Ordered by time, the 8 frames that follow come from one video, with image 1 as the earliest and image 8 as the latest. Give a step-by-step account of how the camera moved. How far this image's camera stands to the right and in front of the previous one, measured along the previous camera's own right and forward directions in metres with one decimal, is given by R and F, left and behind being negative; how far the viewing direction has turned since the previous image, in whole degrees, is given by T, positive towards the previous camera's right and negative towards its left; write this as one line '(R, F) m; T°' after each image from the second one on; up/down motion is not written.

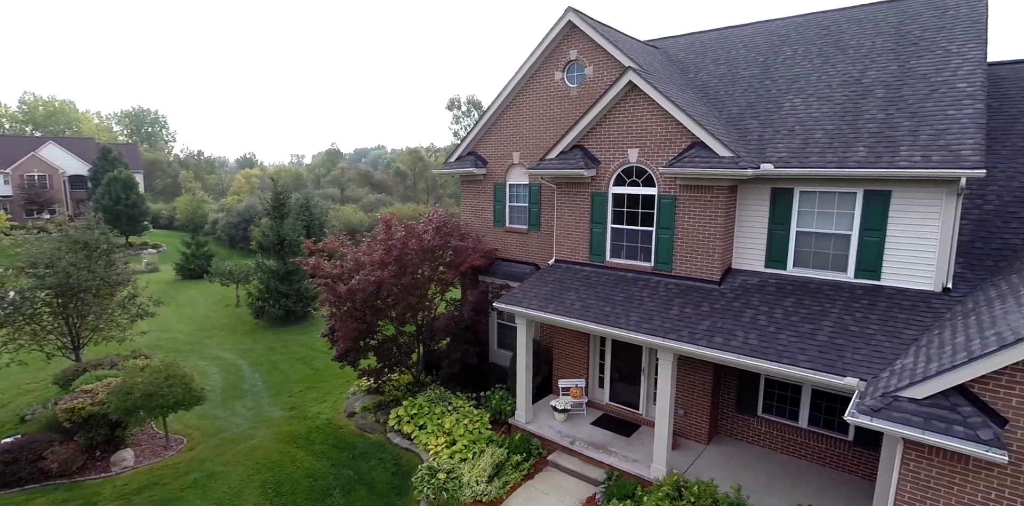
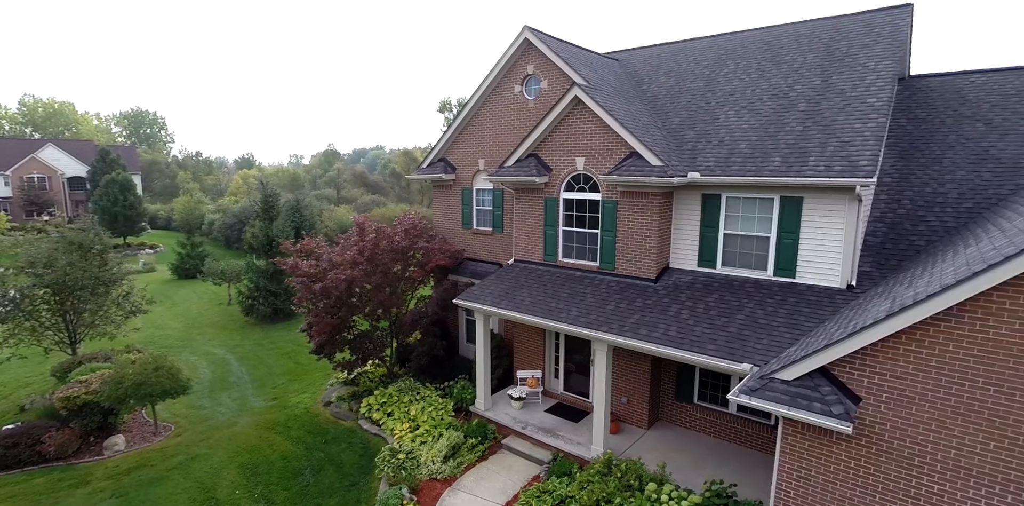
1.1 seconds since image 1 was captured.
(+1.1, -1.0) m; 0°
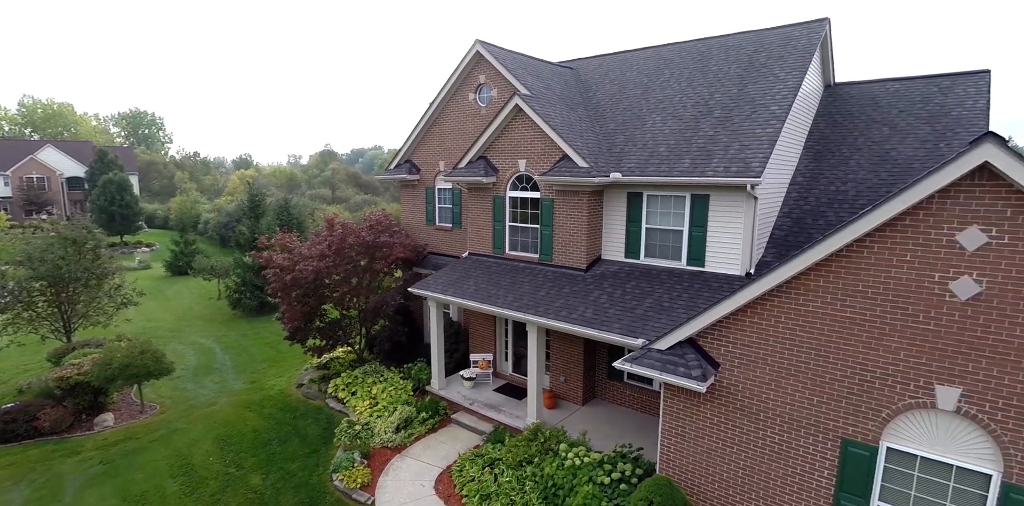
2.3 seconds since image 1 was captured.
(+1.4, -1.3) m; 0°
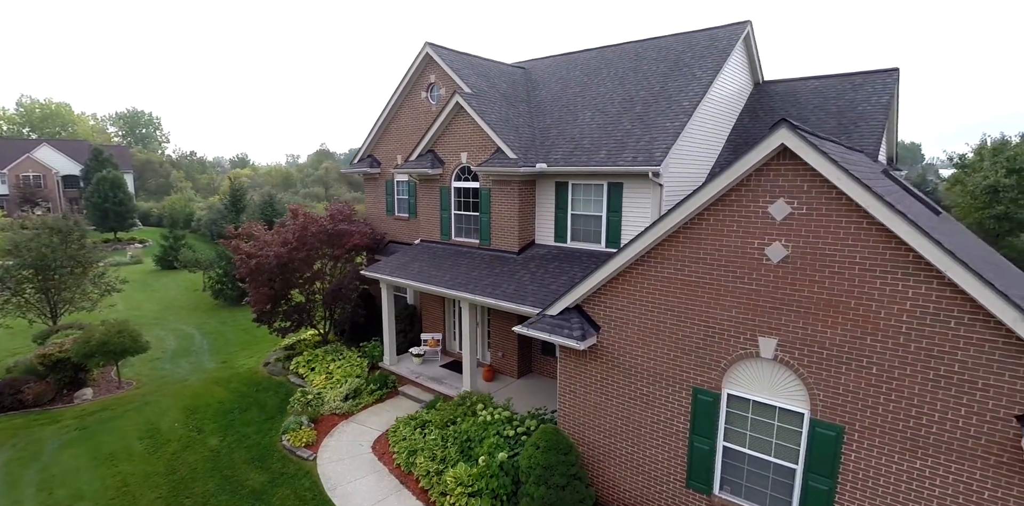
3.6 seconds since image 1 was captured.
(+1.8, -1.2) m; 0°
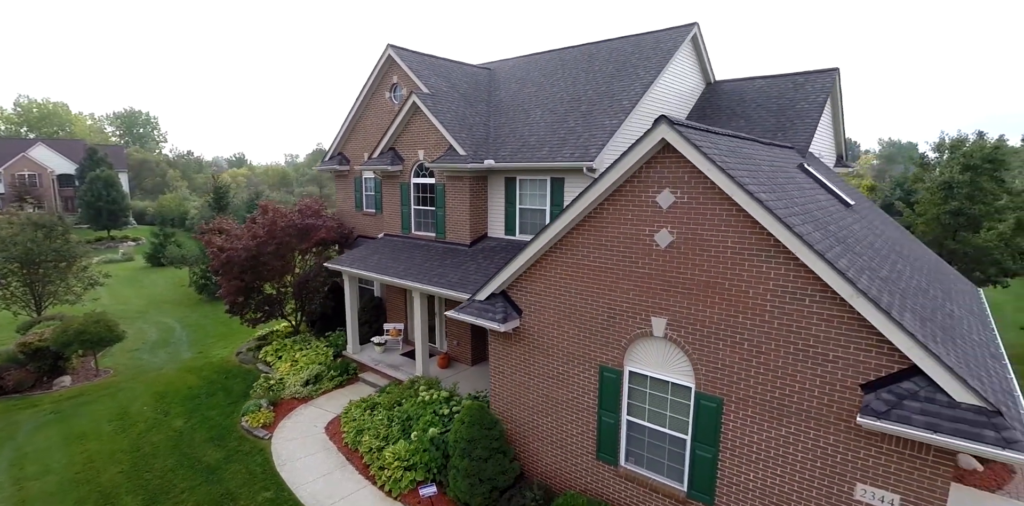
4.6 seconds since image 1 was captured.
(+1.5, -0.7) m; 0°
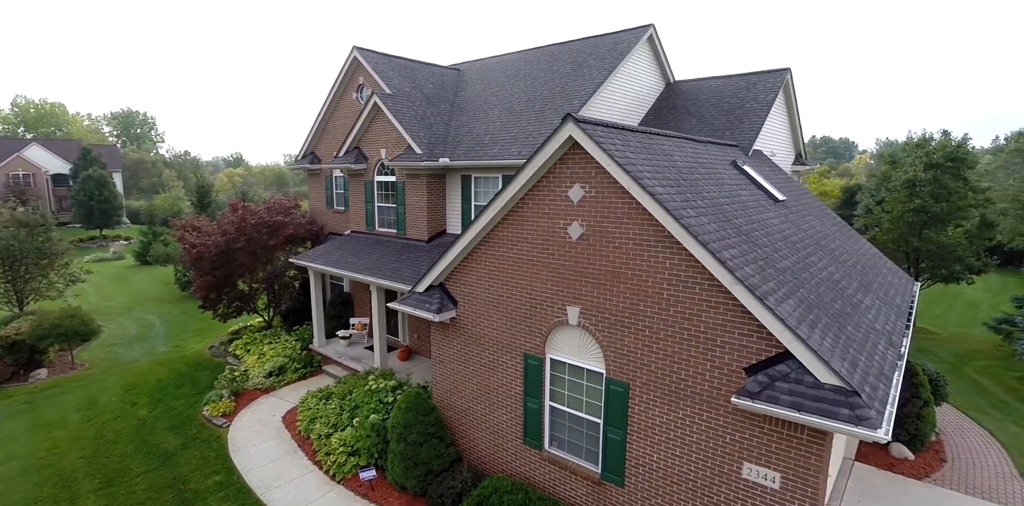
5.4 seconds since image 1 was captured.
(+1.4, -0.4) m; 0°
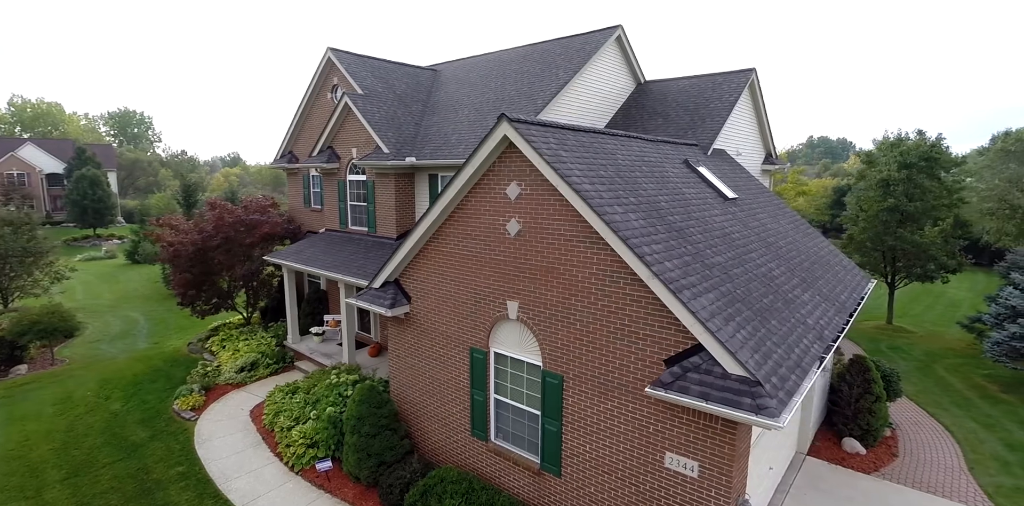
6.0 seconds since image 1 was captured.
(+1.1, -0.3) m; 0°
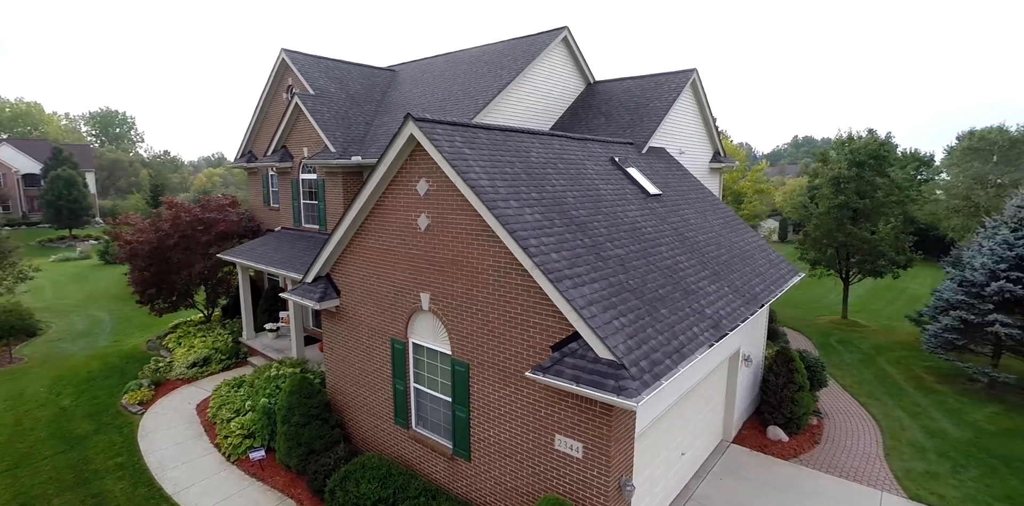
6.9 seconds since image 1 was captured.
(+1.5, -0.4) m; +1°
